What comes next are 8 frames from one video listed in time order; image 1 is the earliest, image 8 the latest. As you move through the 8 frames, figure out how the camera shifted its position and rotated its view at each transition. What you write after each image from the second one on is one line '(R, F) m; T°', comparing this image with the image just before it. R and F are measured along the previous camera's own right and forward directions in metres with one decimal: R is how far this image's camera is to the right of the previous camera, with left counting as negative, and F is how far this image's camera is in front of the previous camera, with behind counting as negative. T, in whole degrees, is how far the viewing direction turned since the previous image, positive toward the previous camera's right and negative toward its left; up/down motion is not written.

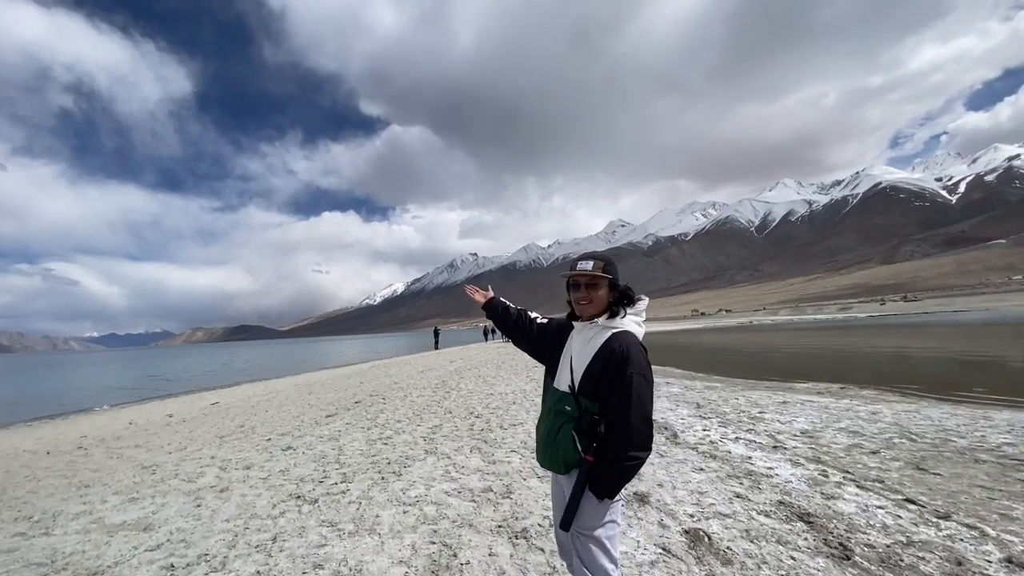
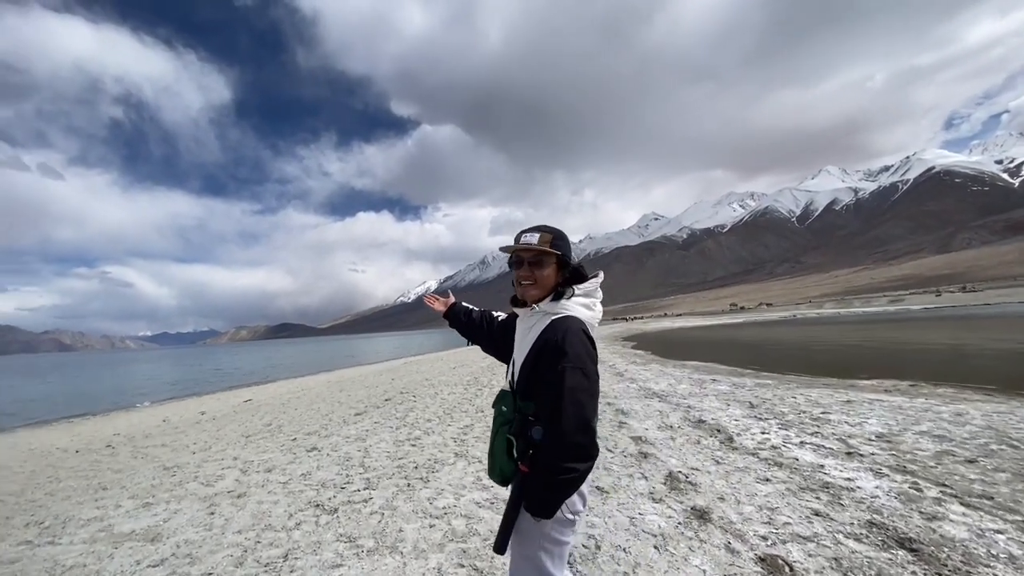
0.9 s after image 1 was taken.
(-0.1, +0.9) m; -4°
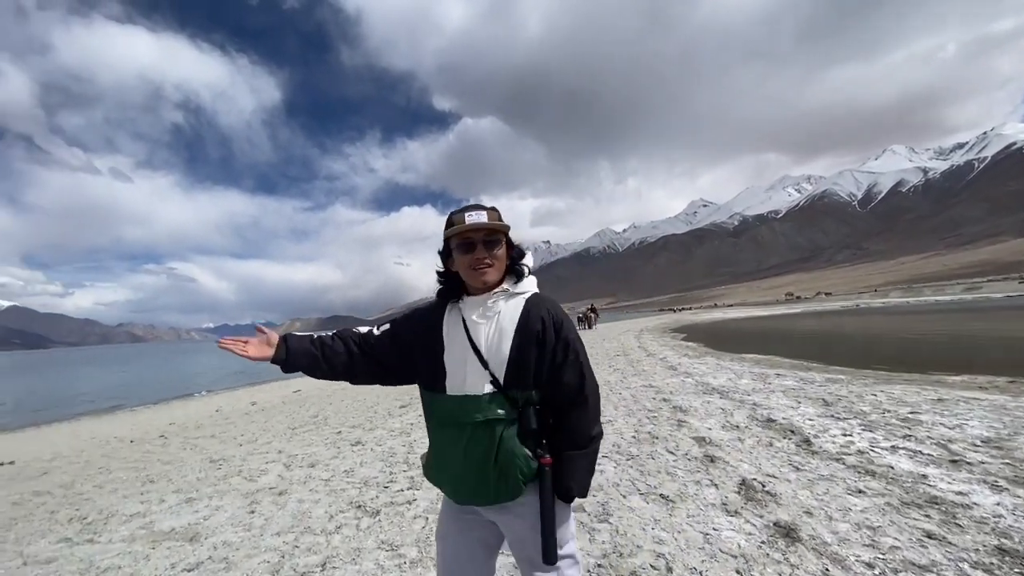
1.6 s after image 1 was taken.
(-0.1, +0.7) m; -5°
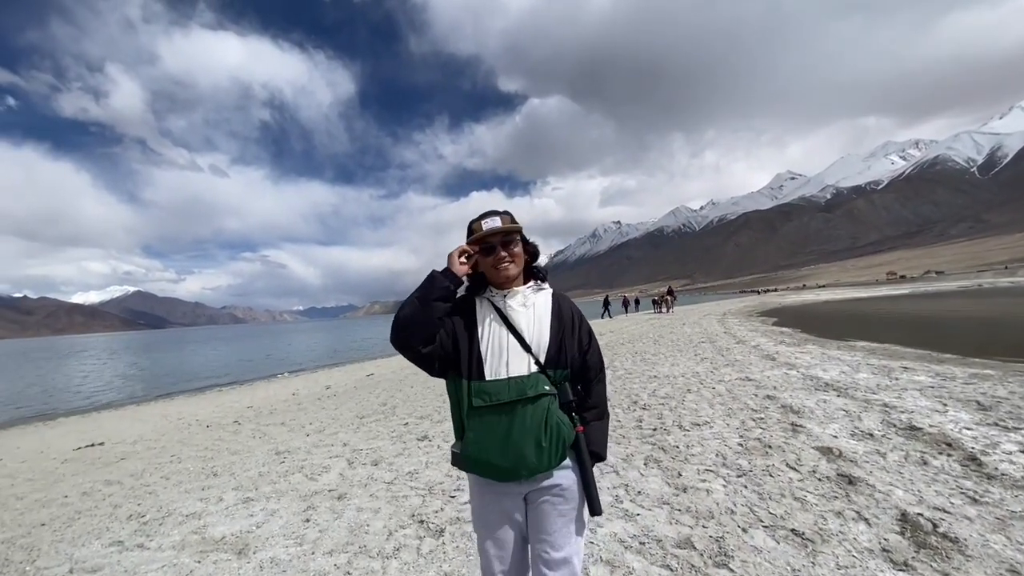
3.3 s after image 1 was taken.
(-0.2, +1.2) m; -8°
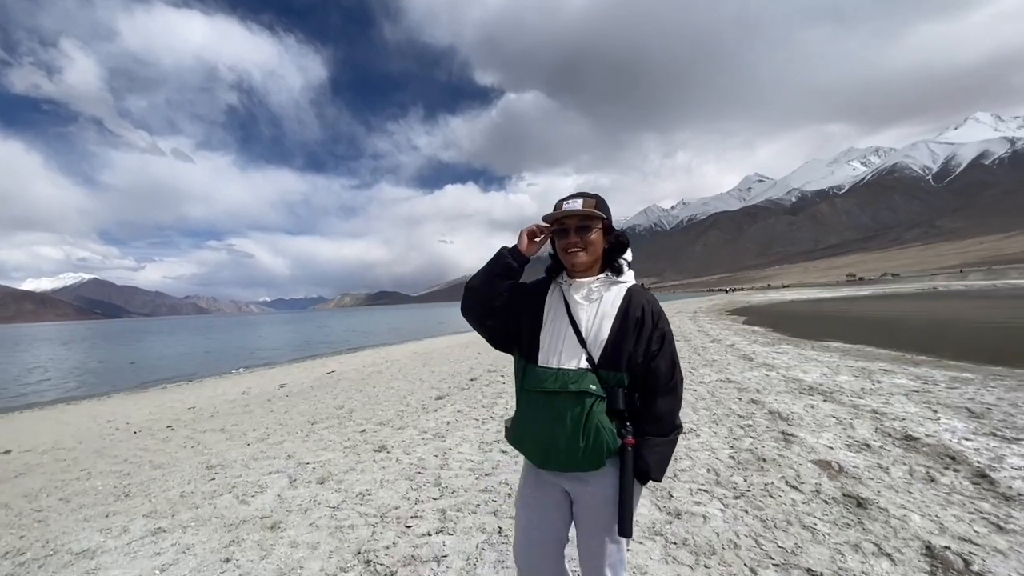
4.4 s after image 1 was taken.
(0.0, +1.0) m; +3°
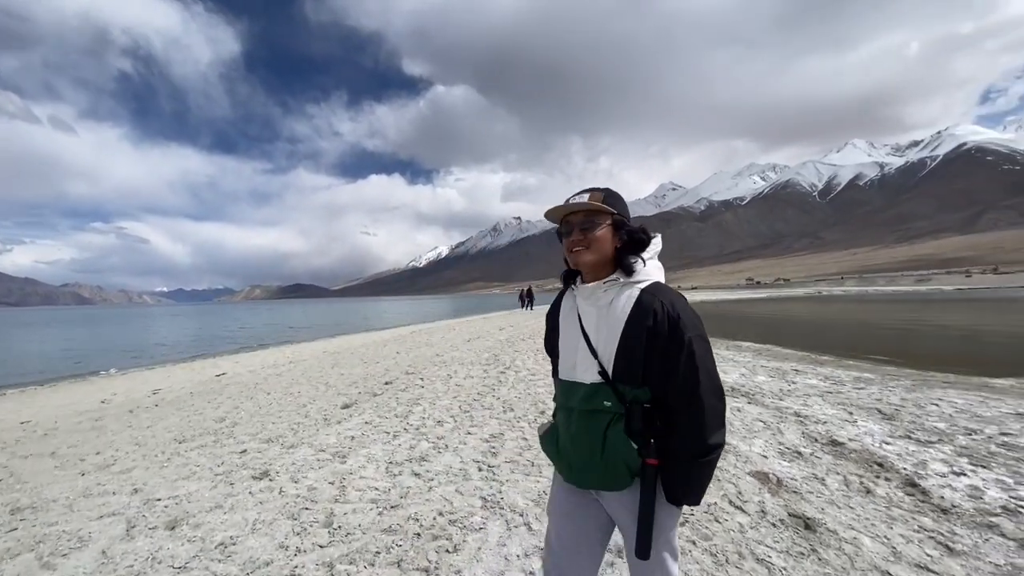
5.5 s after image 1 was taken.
(+0.1, +1.1) m; +9°
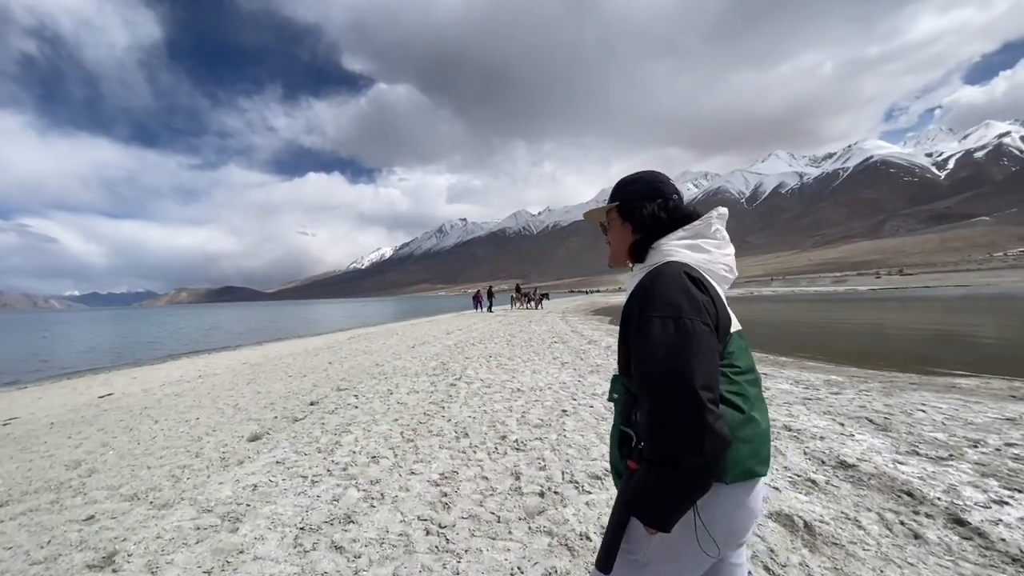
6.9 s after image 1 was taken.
(-0.2, +1.8) m; +7°
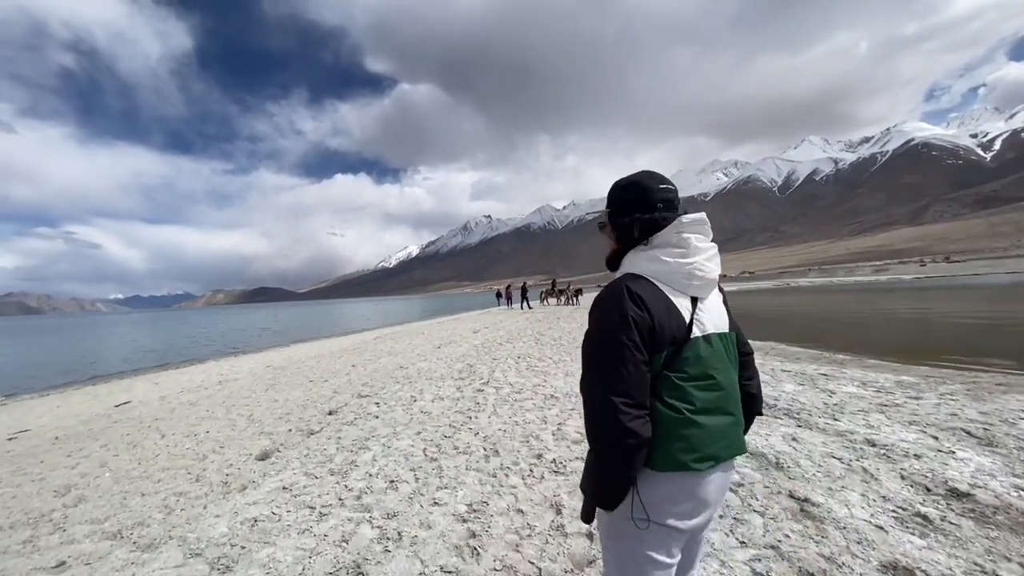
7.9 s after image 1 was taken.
(-0.1, +1.1) m; -3°
